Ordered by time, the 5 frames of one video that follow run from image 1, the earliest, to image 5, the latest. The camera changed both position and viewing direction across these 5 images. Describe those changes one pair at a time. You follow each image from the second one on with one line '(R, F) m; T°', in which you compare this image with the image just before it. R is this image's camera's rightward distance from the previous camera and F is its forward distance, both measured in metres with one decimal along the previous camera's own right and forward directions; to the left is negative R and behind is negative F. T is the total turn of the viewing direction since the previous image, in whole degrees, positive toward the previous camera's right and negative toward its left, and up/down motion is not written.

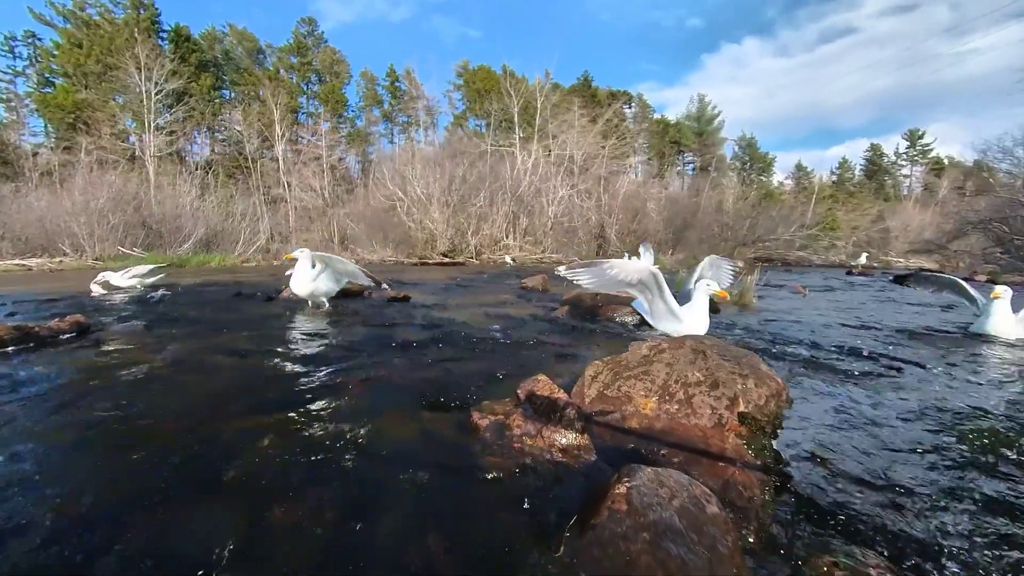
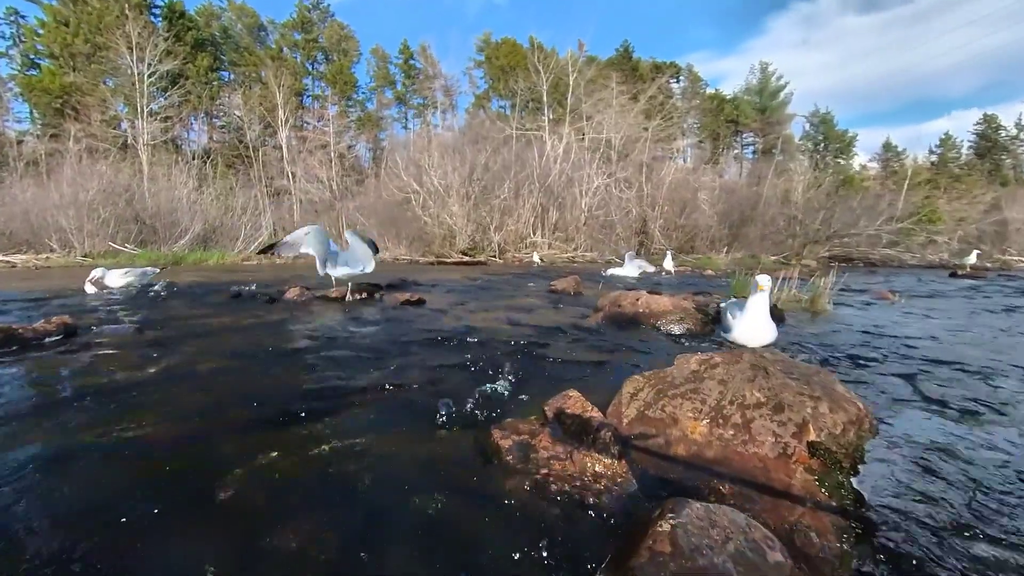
(+0.2, +0.6) m; -6°
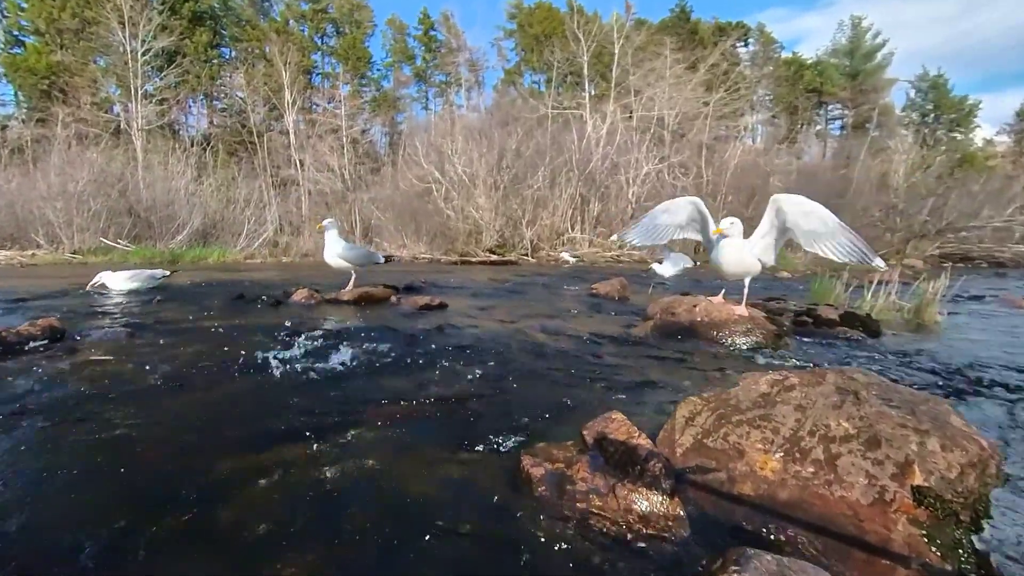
(+0.1, +0.6) m; -5°
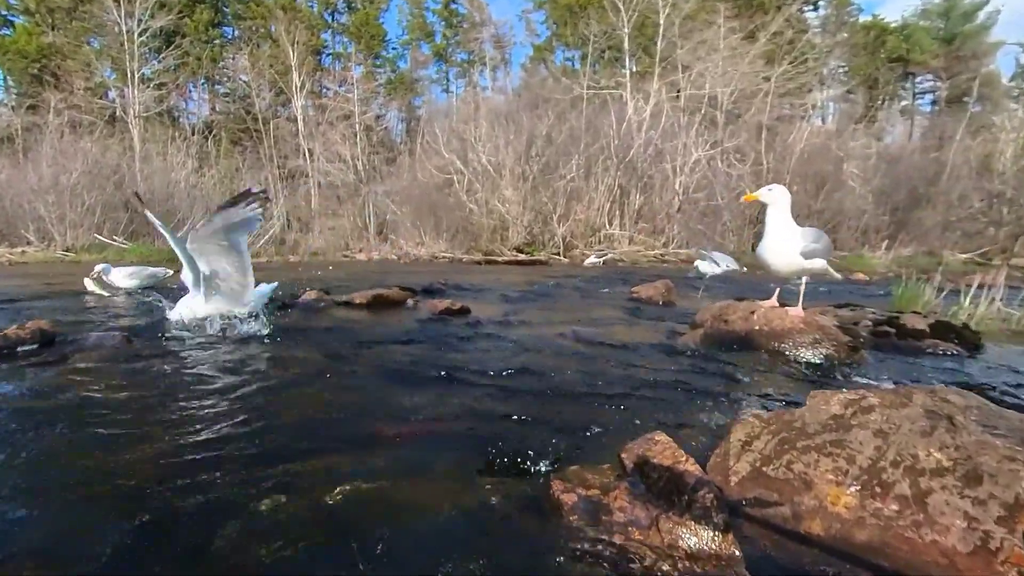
(0.0, +0.4) m; -3°
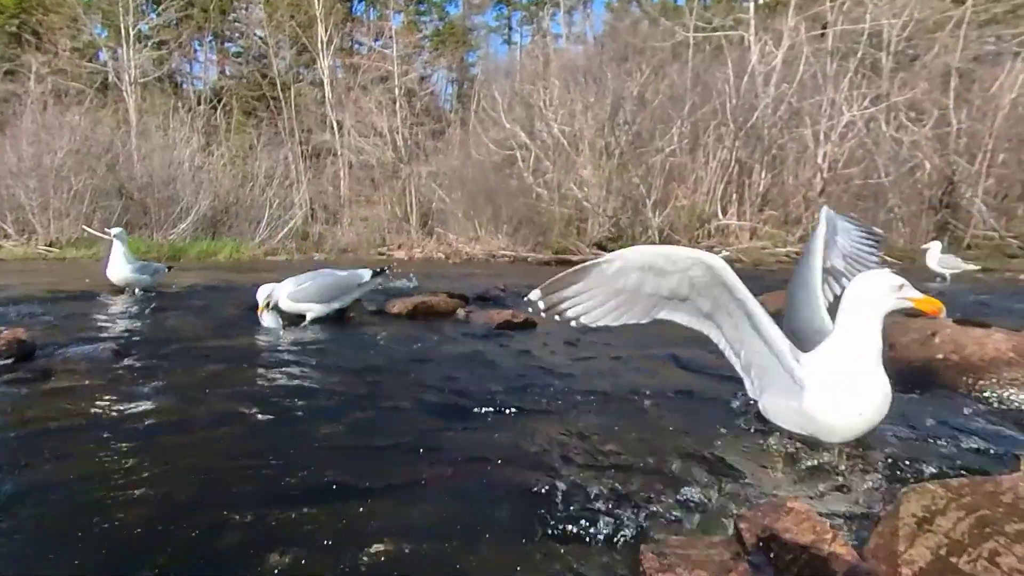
(-0.1, +0.8) m; -6°
